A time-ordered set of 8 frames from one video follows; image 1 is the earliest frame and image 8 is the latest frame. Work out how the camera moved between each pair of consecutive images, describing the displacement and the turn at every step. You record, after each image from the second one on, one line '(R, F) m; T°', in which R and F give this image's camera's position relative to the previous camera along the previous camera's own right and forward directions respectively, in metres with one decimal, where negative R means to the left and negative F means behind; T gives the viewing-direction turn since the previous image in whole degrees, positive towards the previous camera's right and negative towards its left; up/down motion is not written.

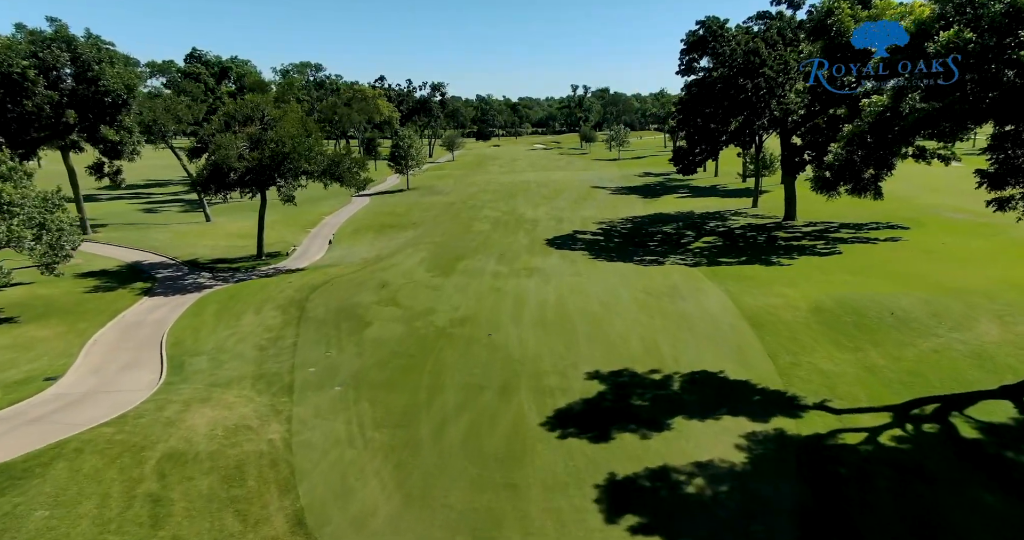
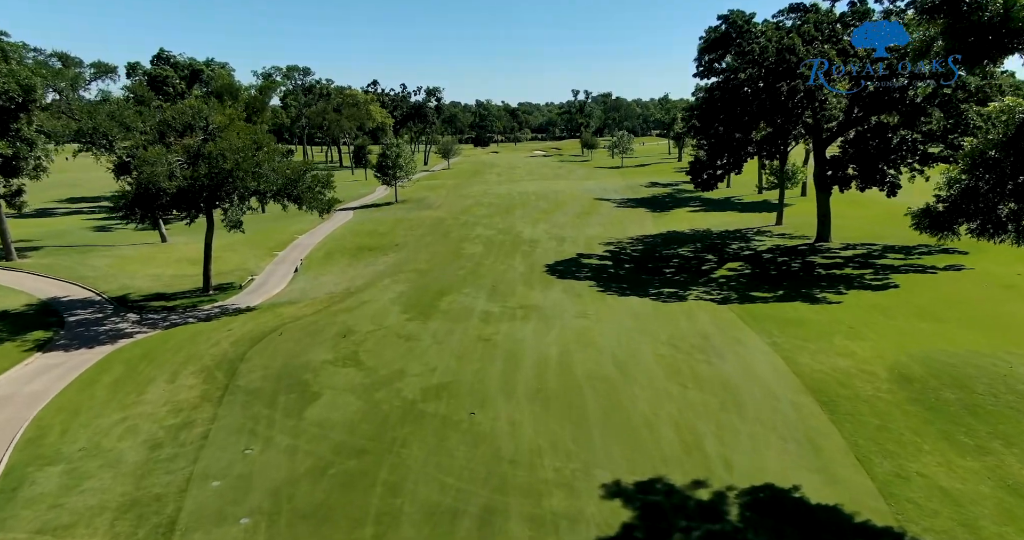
(+0.2, +5.2) m; 0°
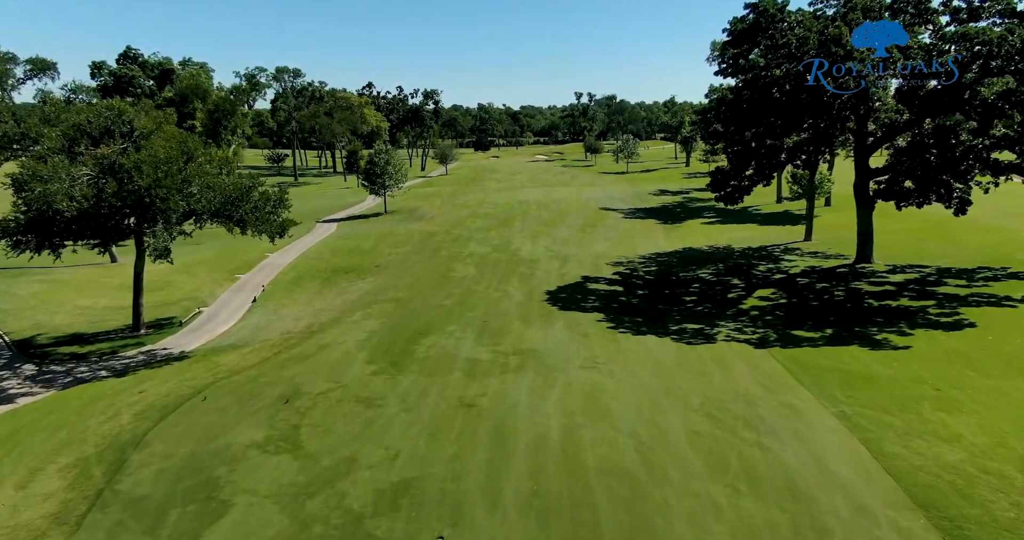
(+0.3, +4.8) m; 0°
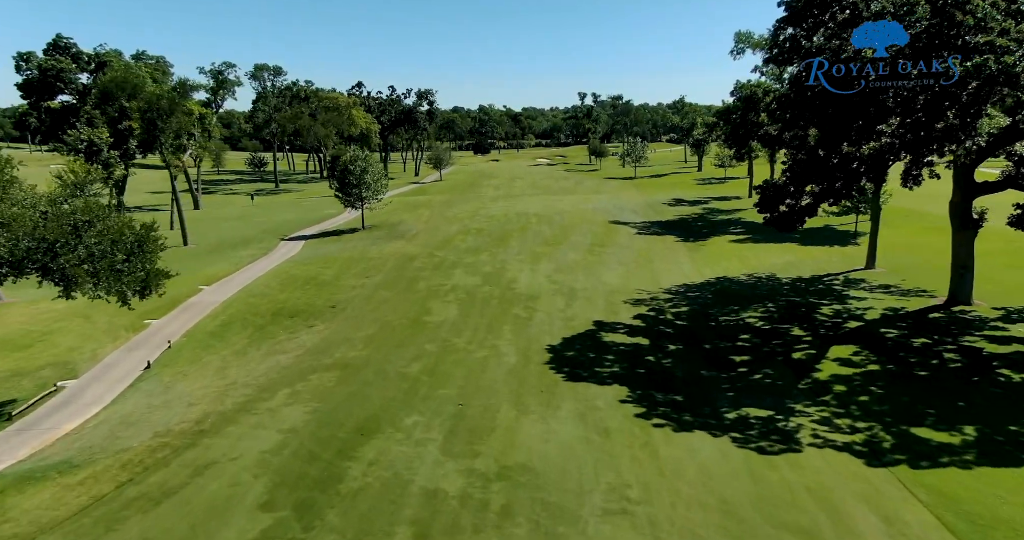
(+0.4, +7.8) m; 0°
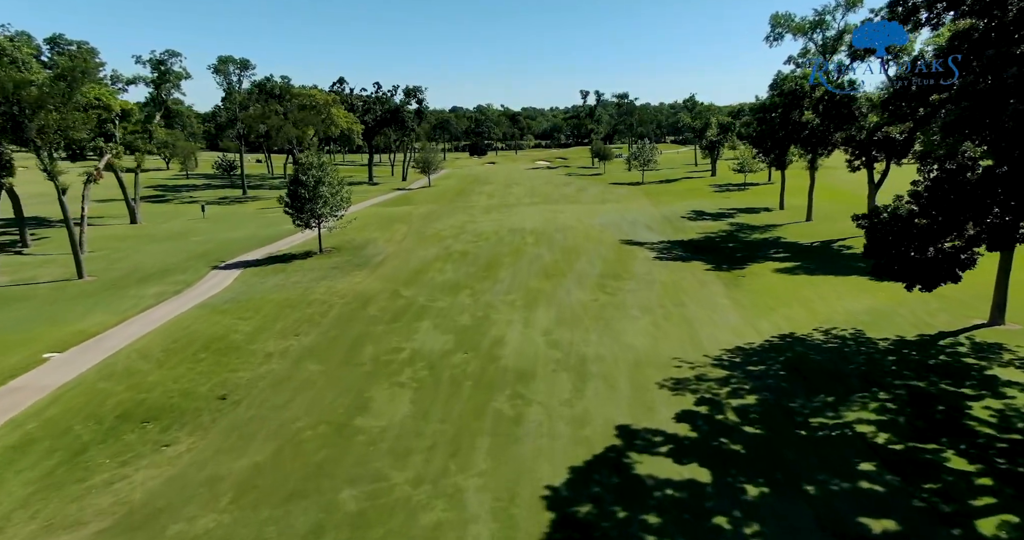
(+0.5, +9.8) m; 0°
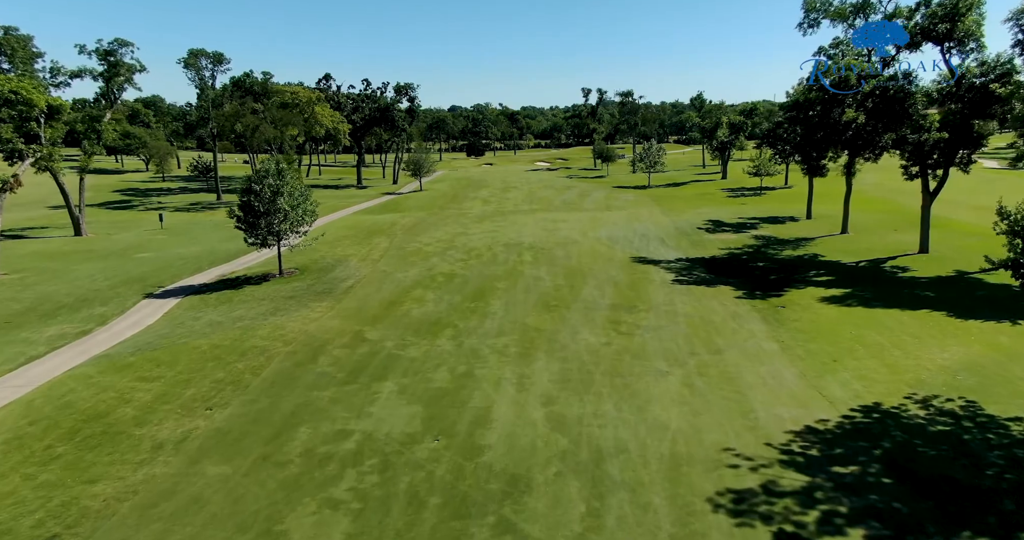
(+0.3, +6.6) m; 0°
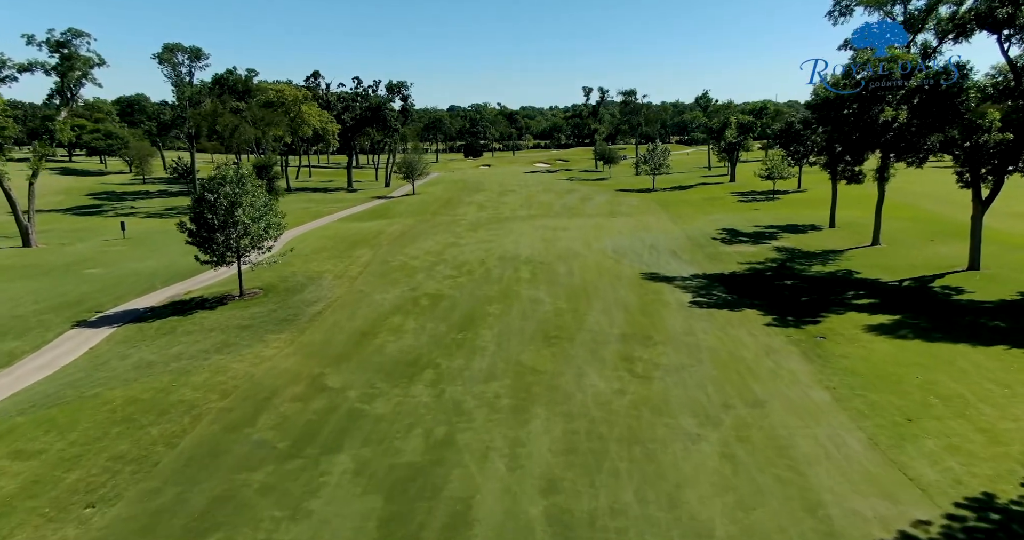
(+0.2, +4.8) m; 0°
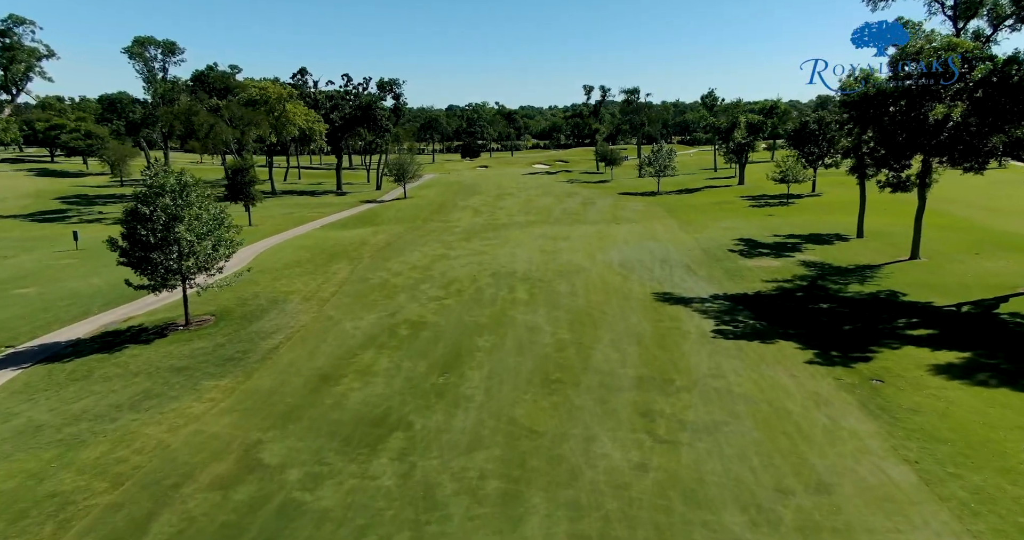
(+0.2, +4.9) m; 0°
